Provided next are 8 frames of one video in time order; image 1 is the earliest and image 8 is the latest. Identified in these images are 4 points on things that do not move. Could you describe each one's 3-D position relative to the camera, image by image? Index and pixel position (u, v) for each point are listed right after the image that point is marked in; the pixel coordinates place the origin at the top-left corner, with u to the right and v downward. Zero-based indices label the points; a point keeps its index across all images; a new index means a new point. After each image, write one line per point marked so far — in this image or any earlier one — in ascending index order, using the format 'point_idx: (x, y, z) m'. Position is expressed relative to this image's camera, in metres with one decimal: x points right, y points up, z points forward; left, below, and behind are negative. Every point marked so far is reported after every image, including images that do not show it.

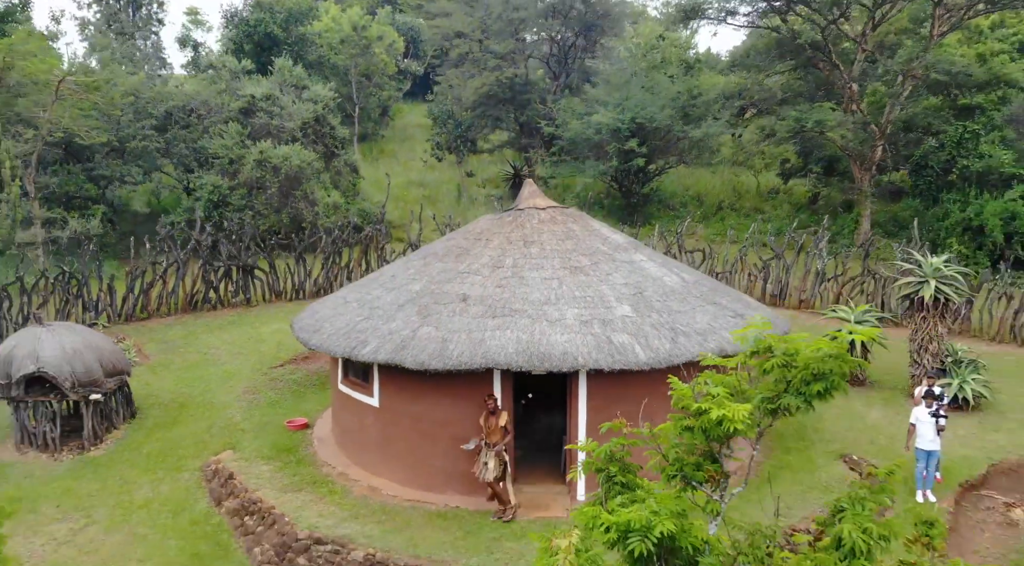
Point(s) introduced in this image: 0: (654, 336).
0: (+1.8, -0.7, +9.7) m
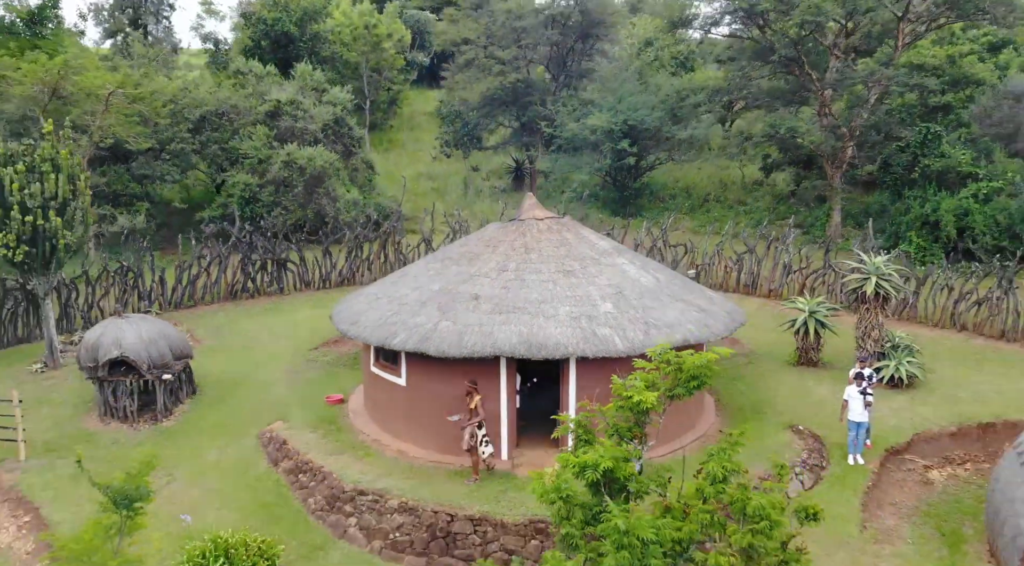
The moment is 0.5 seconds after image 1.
0: (+1.8, -0.7, +12.0) m
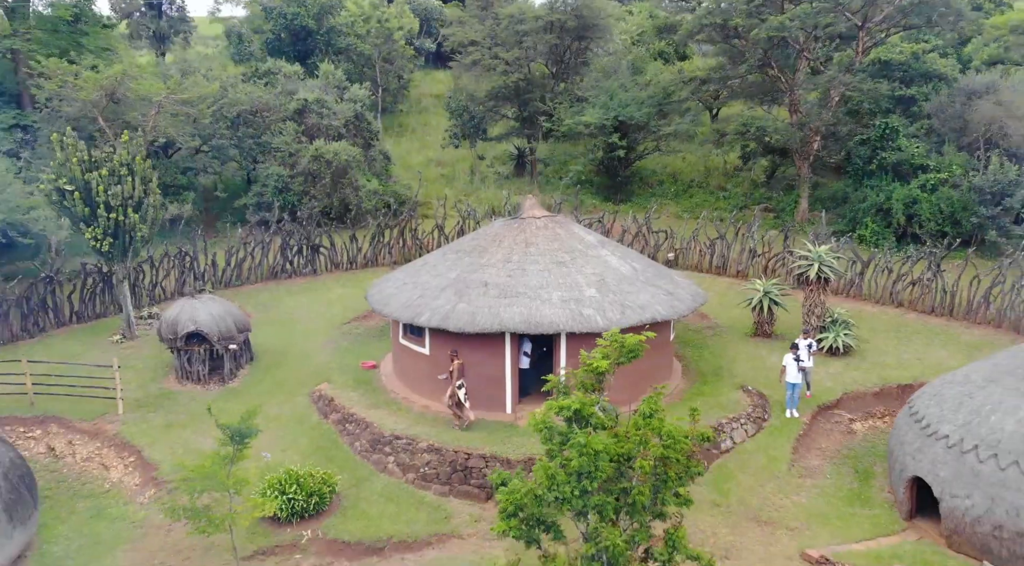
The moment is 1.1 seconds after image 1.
0: (+1.9, -0.5, +15.1) m
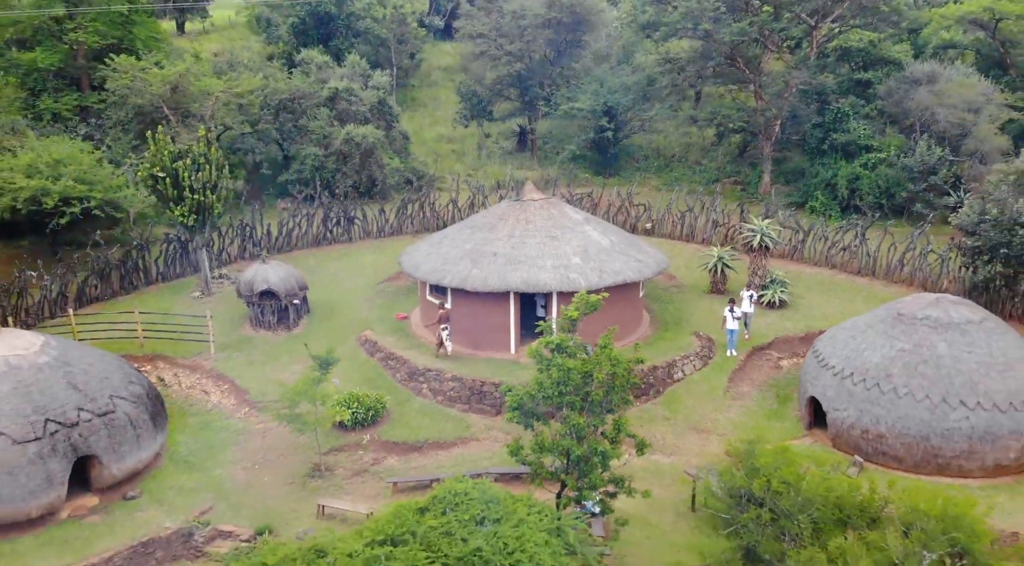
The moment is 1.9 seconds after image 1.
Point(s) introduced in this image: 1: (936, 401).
0: (+1.9, +0.2, +19.7) m
1: (+8.7, -2.4, +16.1) m
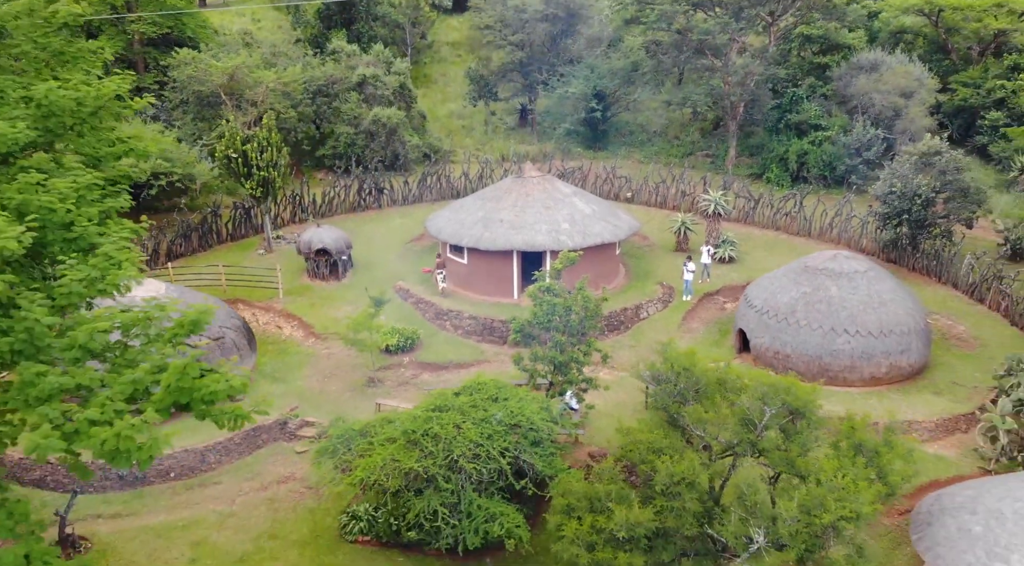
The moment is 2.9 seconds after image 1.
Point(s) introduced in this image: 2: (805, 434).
0: (+2.0, +1.5, +25.4) m
1: (+8.7, -1.3, +21.9) m
2: (+5.6, -2.9, +15.2) m
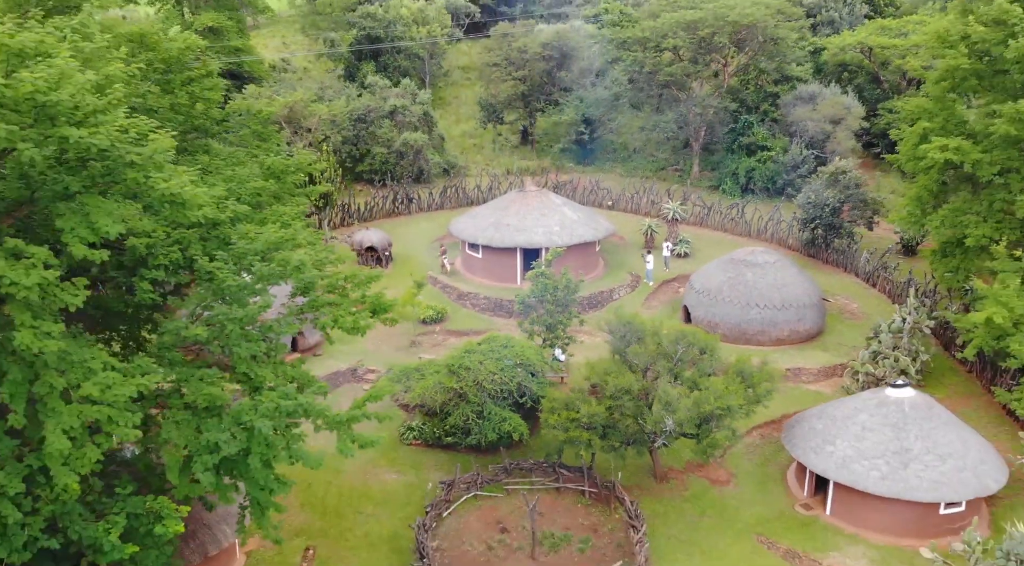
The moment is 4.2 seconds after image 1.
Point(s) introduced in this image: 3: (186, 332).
0: (+2.2, +2.0, +33.7) m
1: (+8.9, -0.8, +30.2) m
2: (+5.8, -2.4, +23.5) m
3: (-5.5, -0.8, +13.6) m
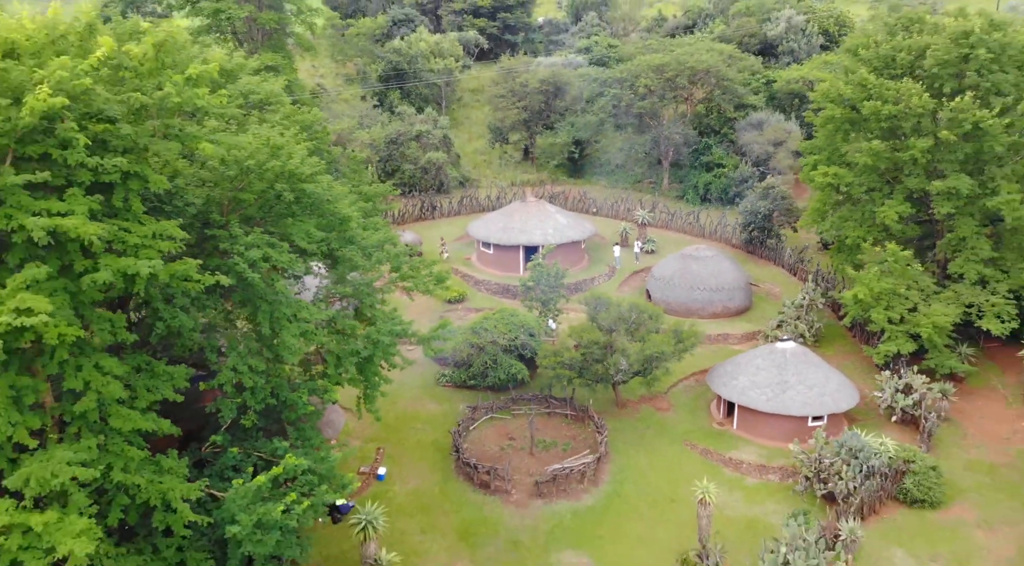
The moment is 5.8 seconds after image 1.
0: (+2.5, +2.6, +44.2) m
1: (+9.1, -0.2, +40.7) m
2: (+6.0, -1.8, +34.0) m
3: (-5.3, -0.2, +24.1) m
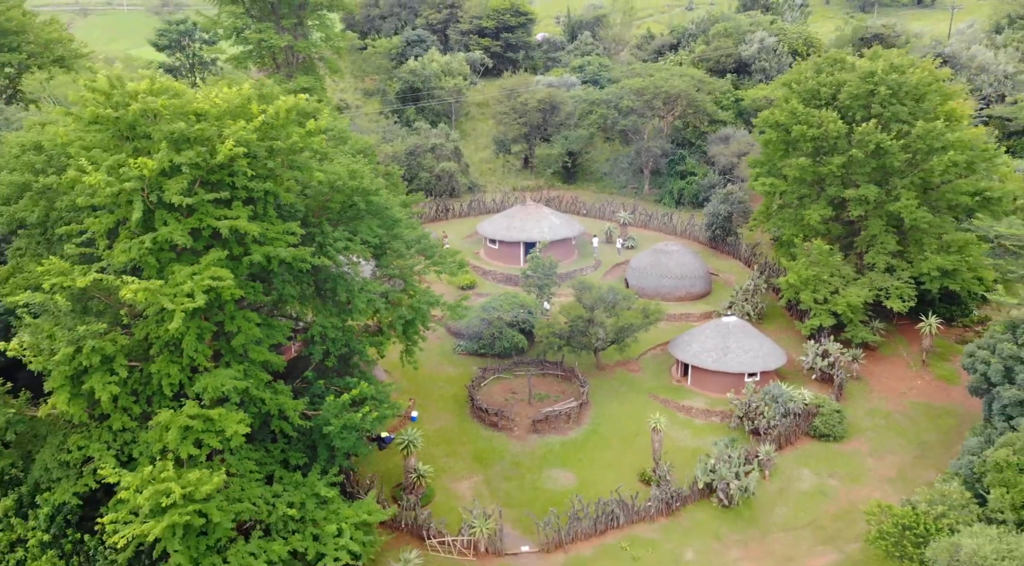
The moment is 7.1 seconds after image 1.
0: (+2.6, +3.3, +53.4) m
1: (+9.3, +0.5, +49.9) m
2: (+6.1, -1.1, +43.2) m
3: (-5.2, +0.5, +33.3) m
